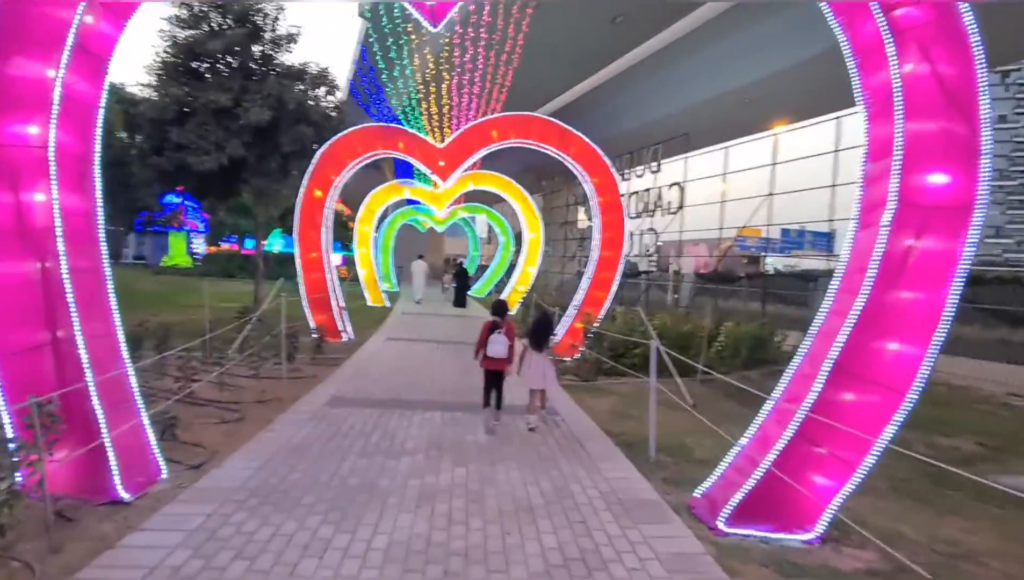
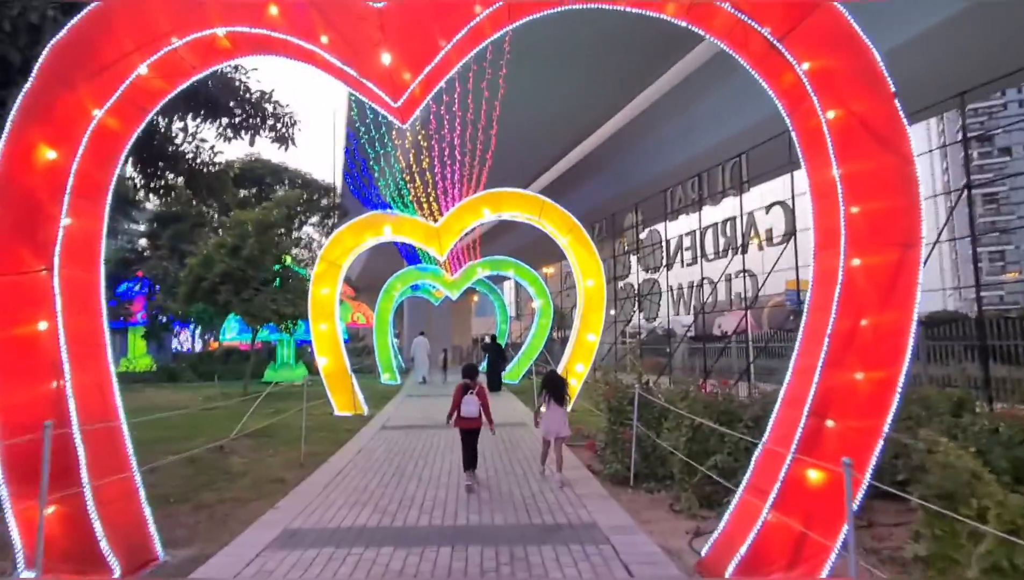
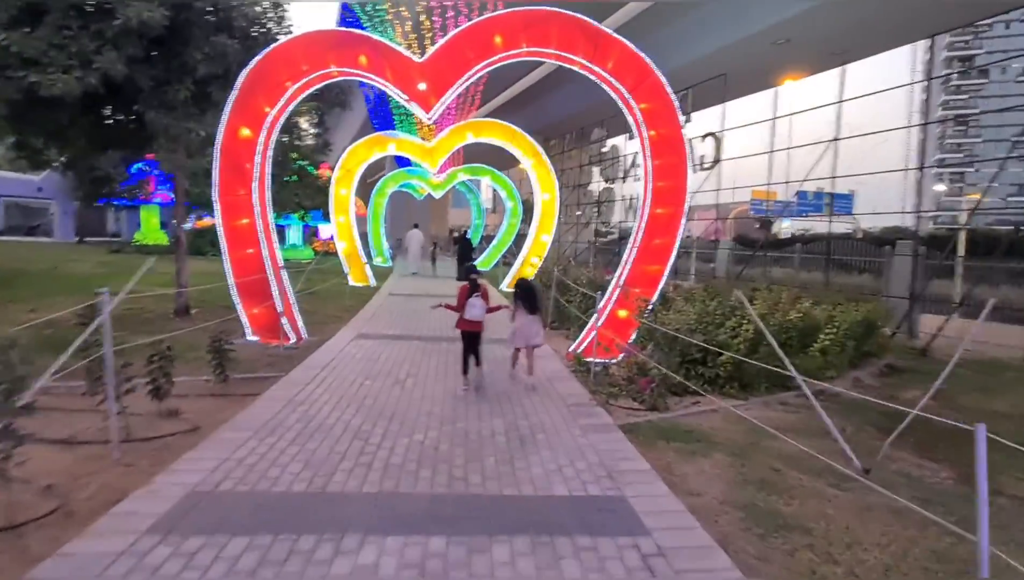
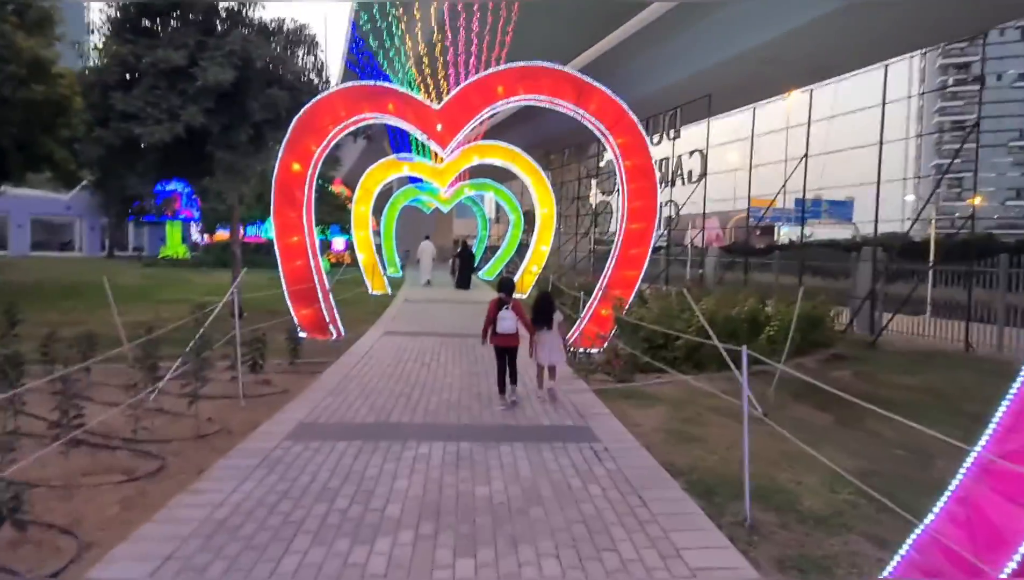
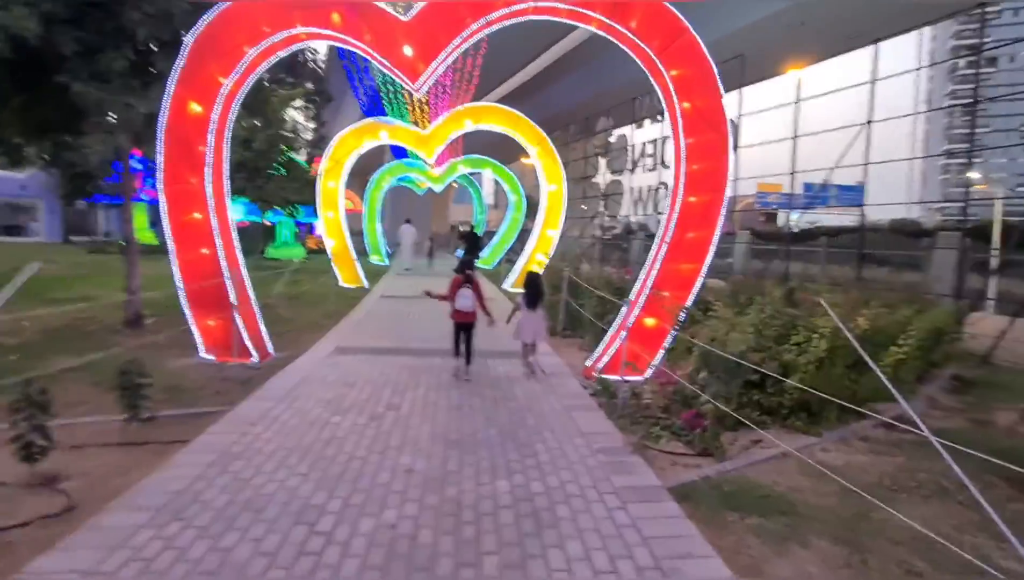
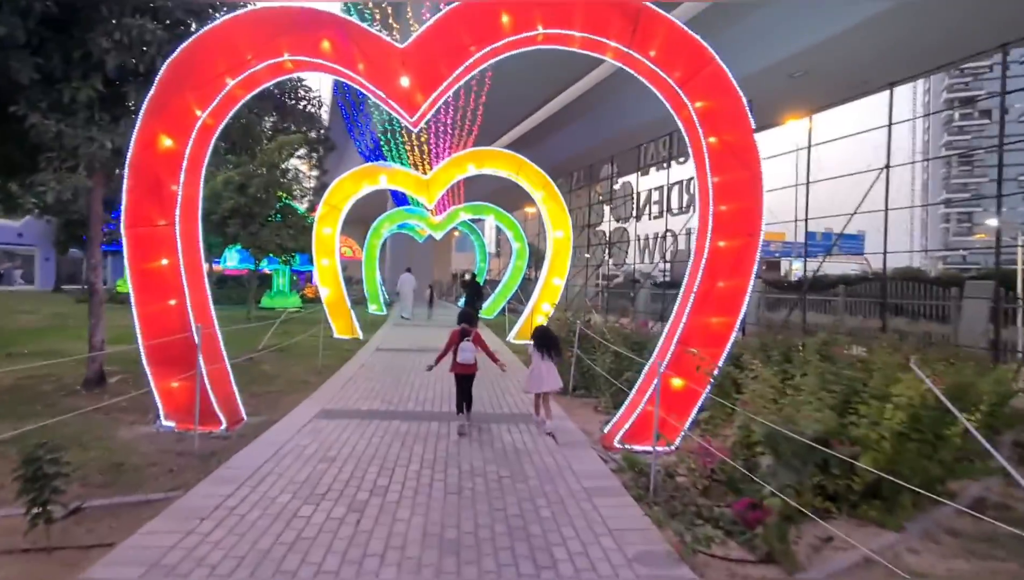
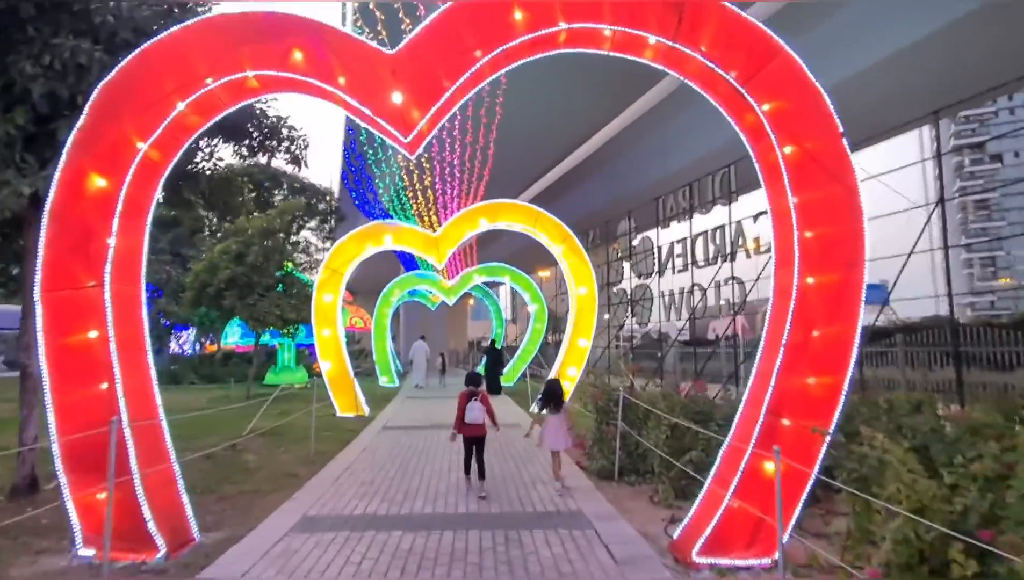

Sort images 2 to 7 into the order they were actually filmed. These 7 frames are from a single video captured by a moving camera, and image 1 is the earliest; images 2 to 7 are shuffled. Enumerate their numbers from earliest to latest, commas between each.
4, 3, 5, 6, 7, 2
